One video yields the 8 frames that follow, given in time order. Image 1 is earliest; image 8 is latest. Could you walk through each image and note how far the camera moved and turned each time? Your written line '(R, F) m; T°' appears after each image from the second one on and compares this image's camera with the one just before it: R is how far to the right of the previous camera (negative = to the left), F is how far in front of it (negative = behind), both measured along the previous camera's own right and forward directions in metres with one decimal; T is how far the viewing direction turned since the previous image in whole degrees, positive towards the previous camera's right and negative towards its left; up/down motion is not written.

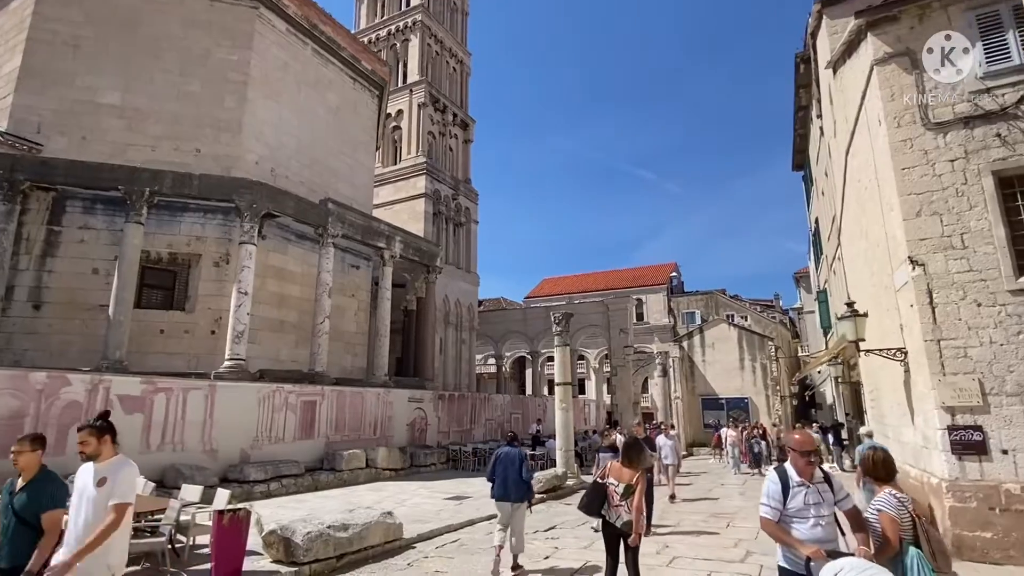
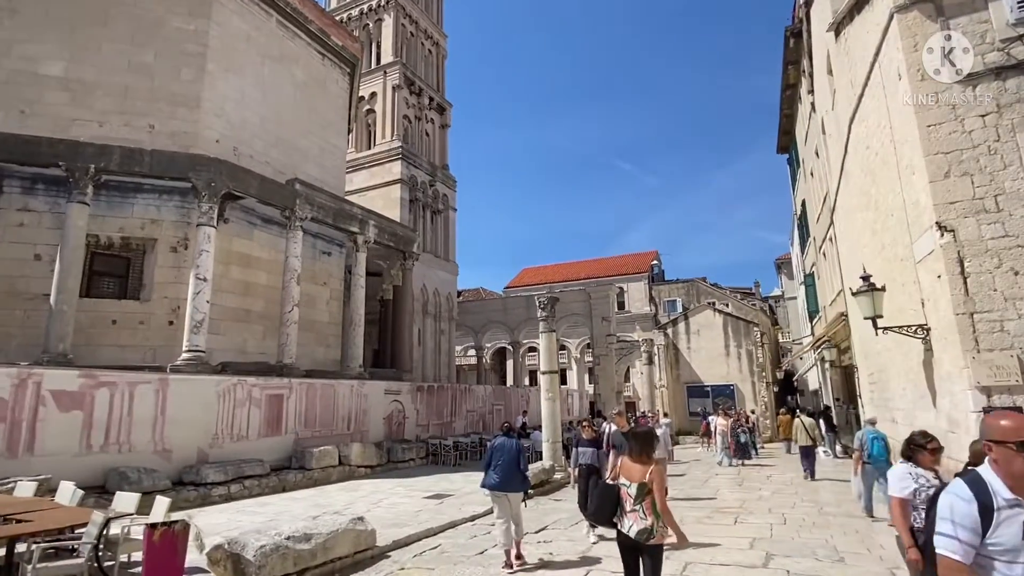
(-0.1, +0.8) m; +2°
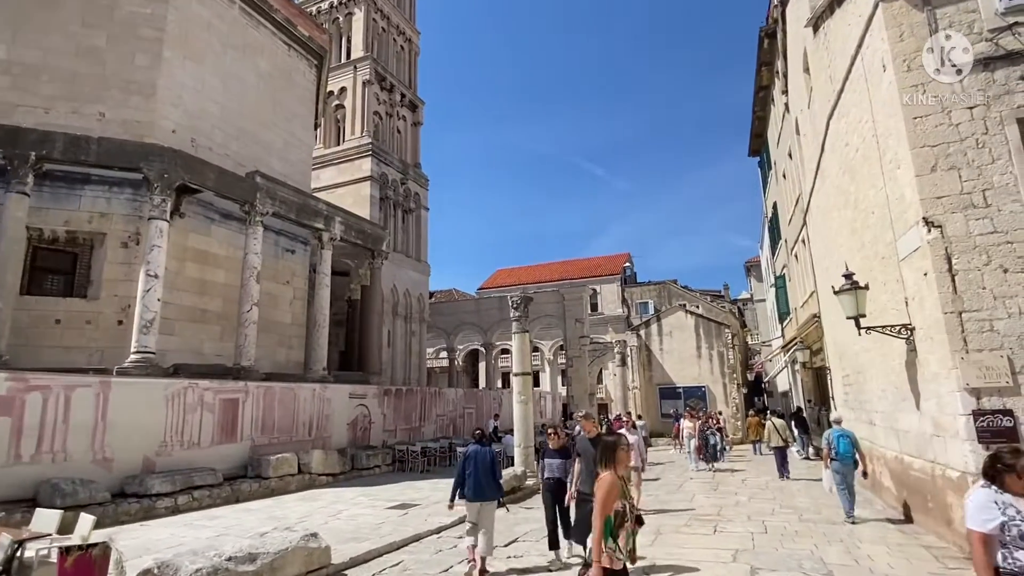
(0.0, +0.4) m; +3°
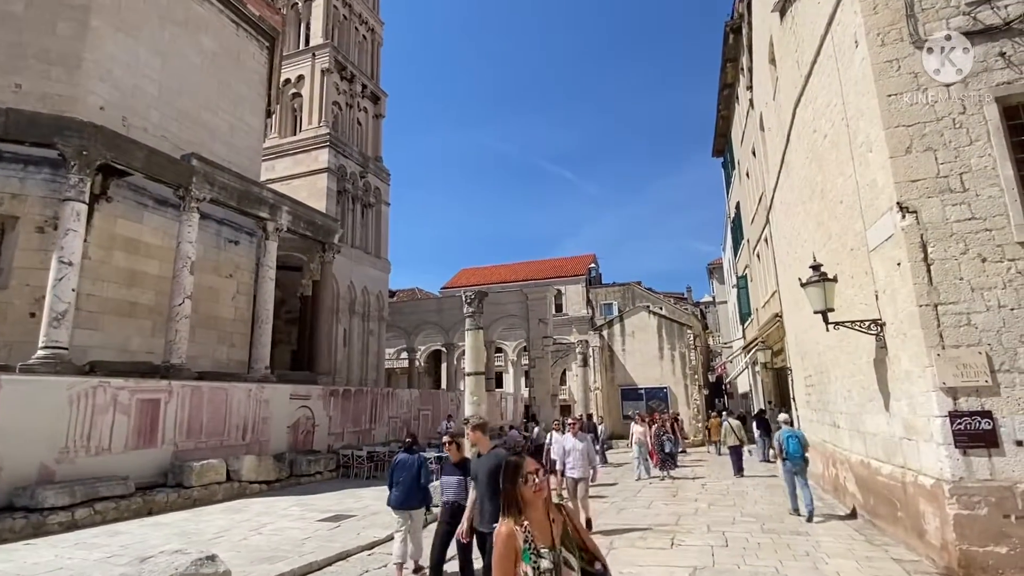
(+0.3, +0.7) m; +3°
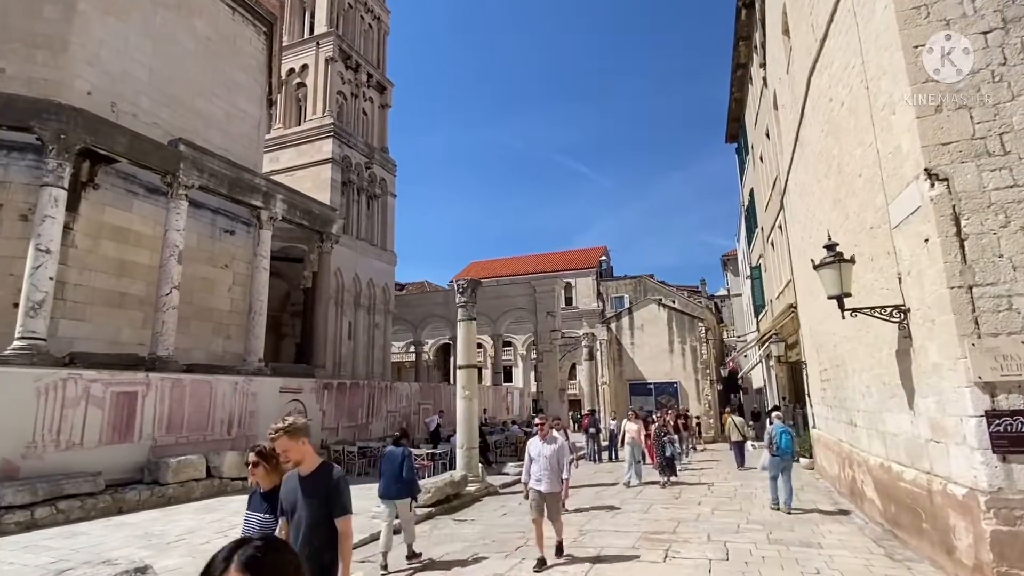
(+0.4, +0.6) m; -2°
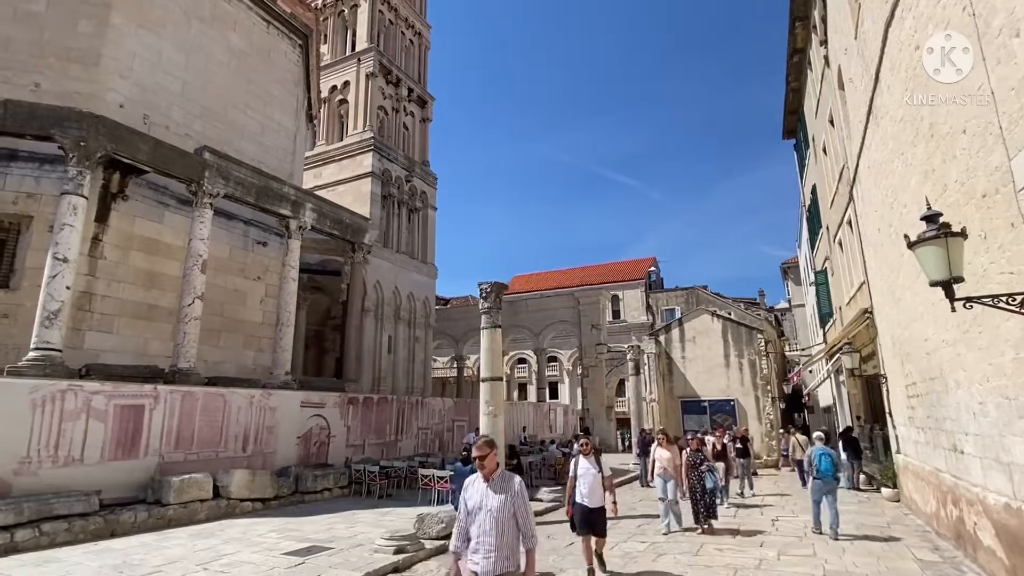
(+0.4, +1.0) m; -5°
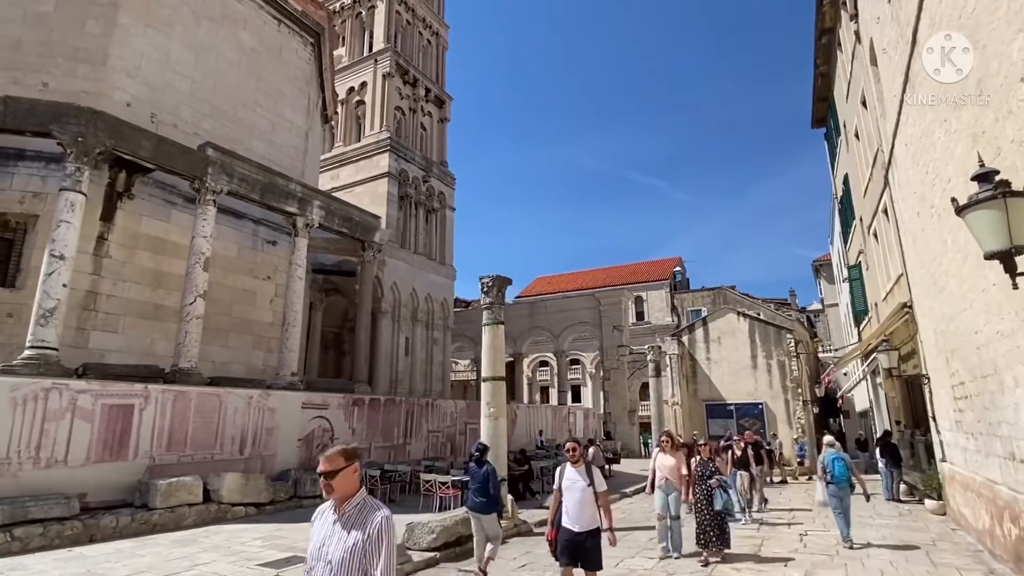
(+0.4, +0.6) m; -3°
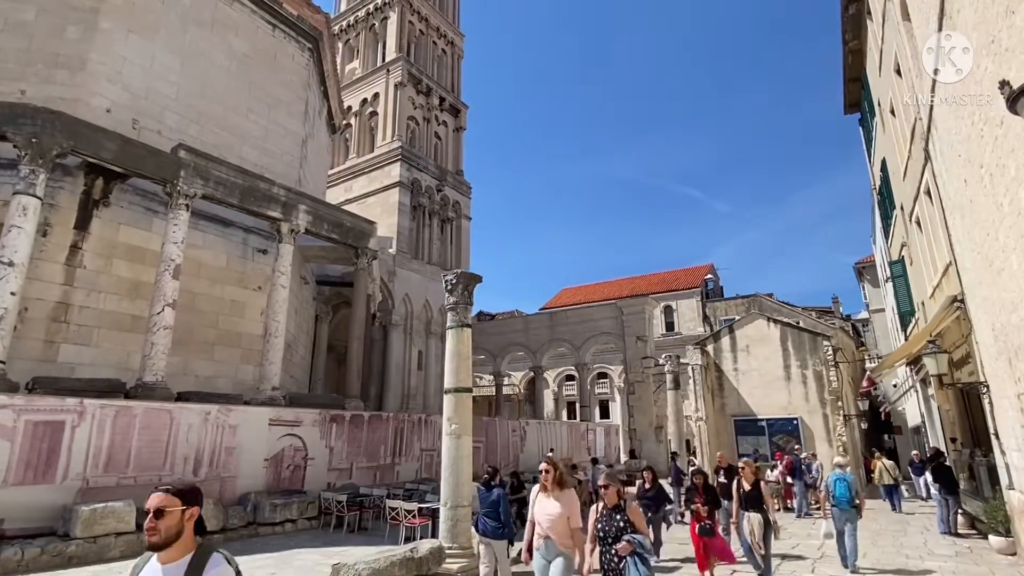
(+1.0, +1.2) m; -4°
